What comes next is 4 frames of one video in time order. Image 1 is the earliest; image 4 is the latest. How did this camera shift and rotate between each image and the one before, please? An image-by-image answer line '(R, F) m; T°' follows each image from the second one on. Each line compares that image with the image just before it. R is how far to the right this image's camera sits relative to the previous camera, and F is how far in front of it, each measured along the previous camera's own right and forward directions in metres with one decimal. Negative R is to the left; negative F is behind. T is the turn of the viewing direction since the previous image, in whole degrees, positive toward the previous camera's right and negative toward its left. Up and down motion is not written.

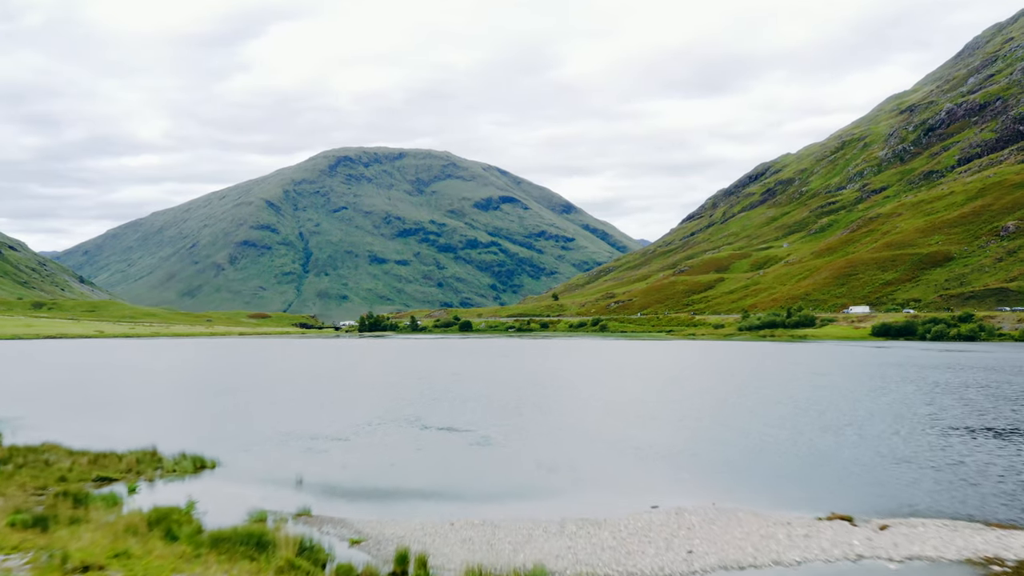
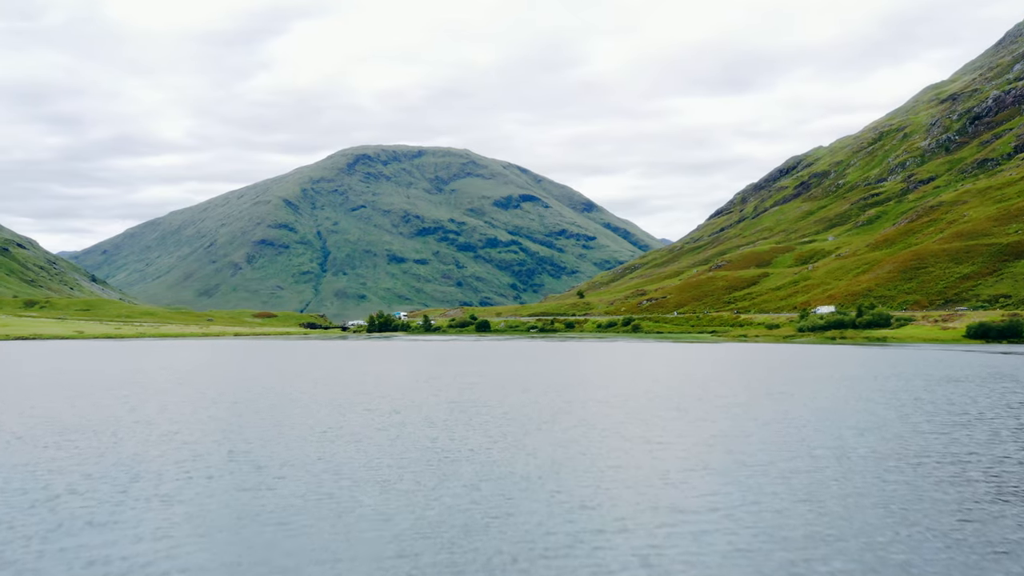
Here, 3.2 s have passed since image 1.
(-0.5, +25.7) m; -2°
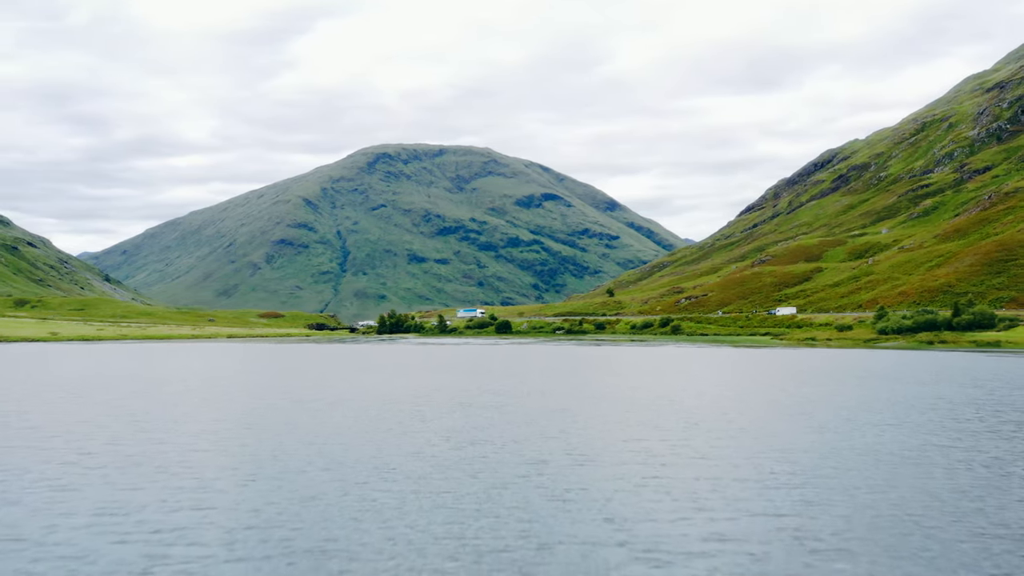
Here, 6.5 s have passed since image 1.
(-0.4, +25.3) m; -2°
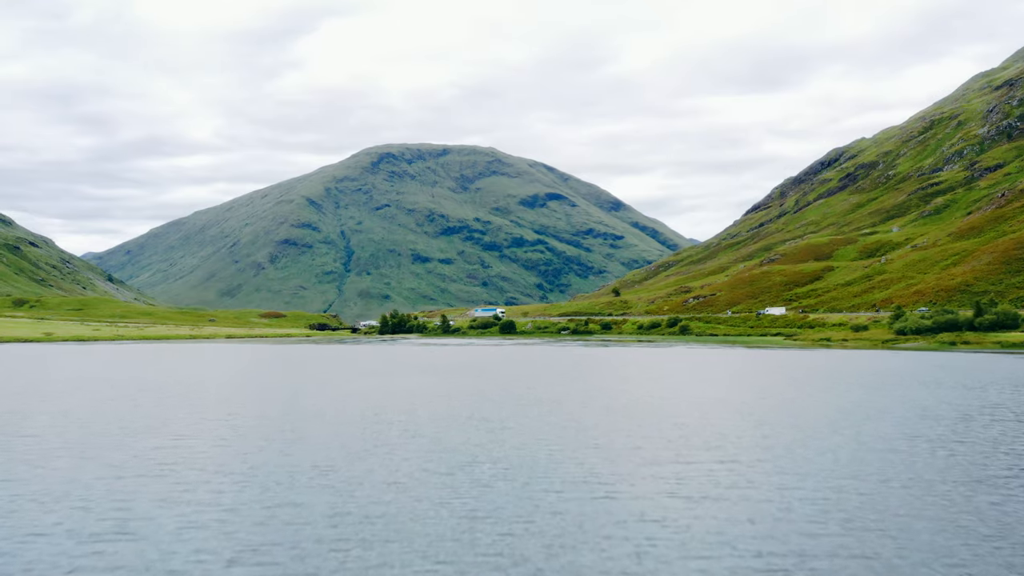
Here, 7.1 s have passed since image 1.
(0.0, +4.6) m; 0°
